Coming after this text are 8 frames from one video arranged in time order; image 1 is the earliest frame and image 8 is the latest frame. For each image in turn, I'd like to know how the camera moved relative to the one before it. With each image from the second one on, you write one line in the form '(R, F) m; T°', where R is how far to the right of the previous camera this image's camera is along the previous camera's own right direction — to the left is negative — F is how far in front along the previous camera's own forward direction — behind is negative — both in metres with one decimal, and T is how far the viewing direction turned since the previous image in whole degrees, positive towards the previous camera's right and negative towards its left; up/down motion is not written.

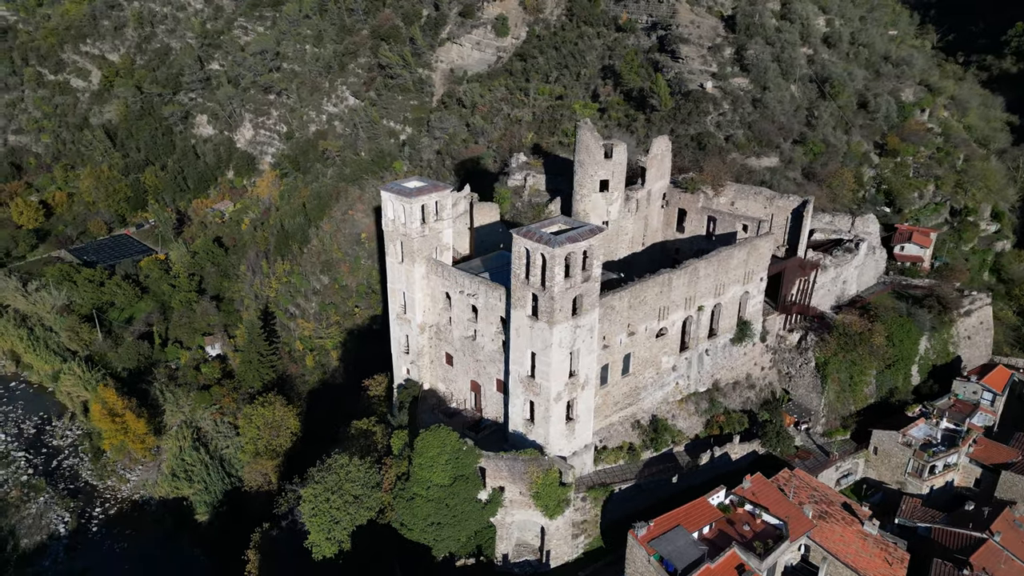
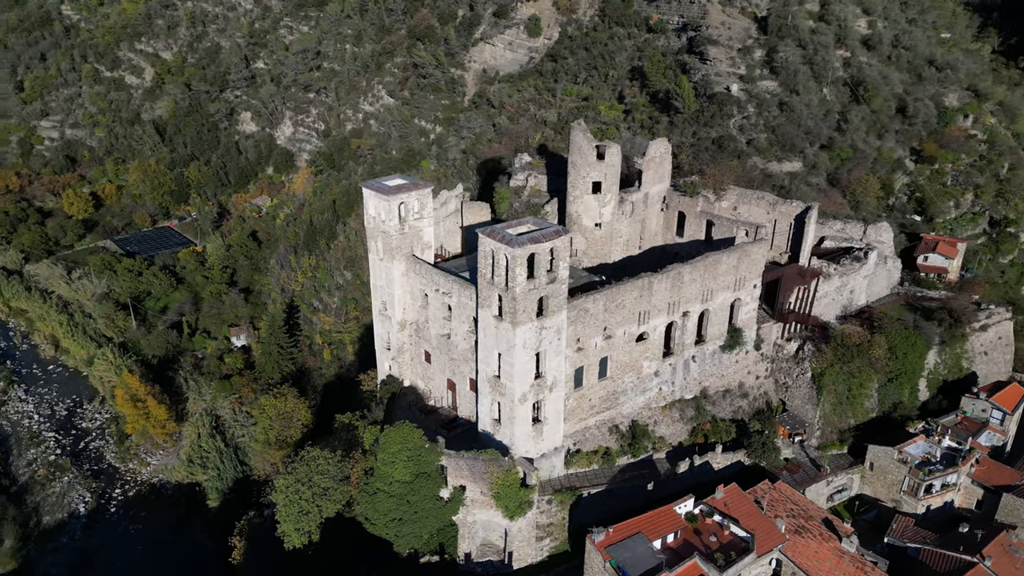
(+2.9, +0.1) m; -4°
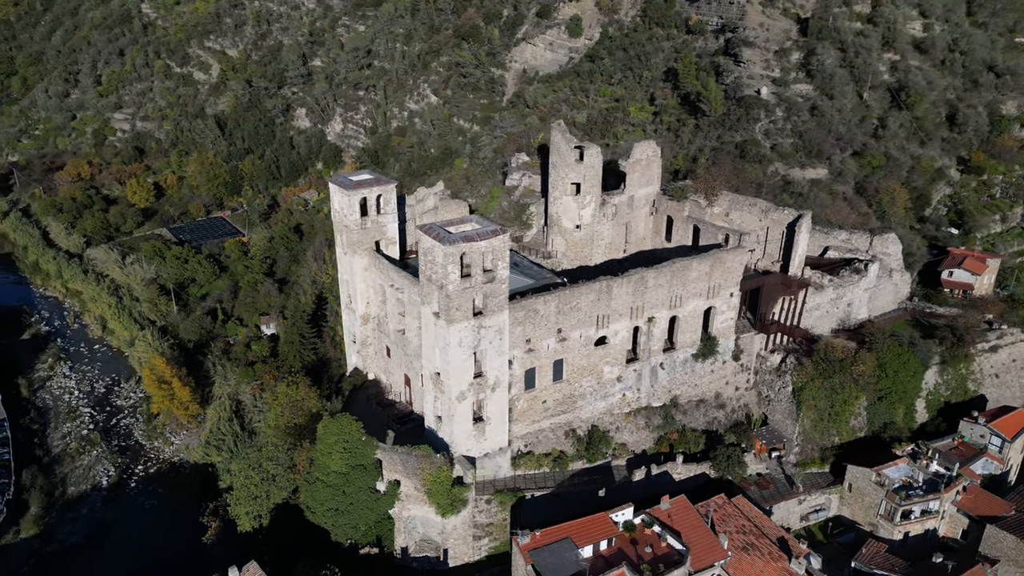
(+4.5, +0.2) m; -5°
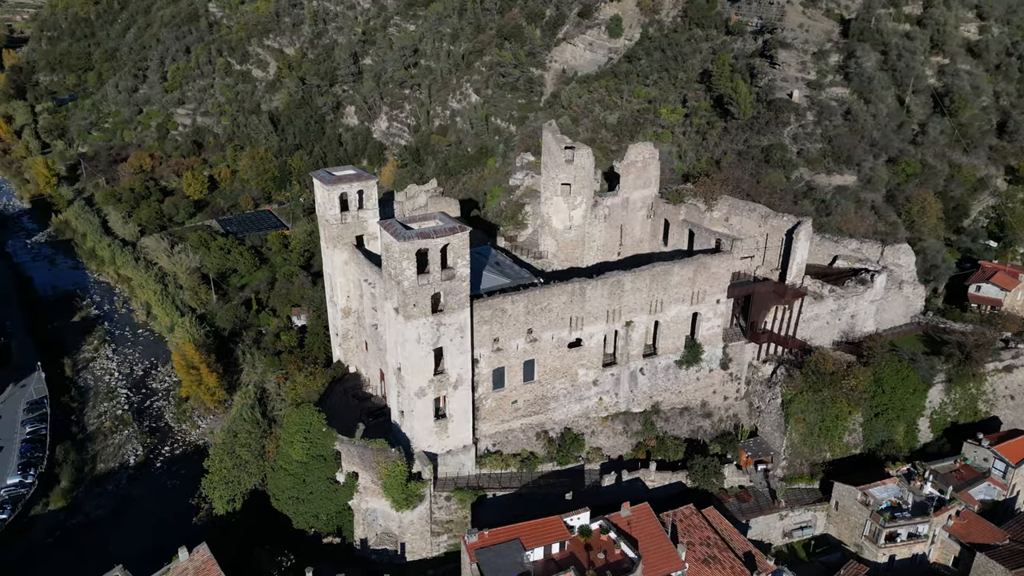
(+3.5, +0.2) m; -5°
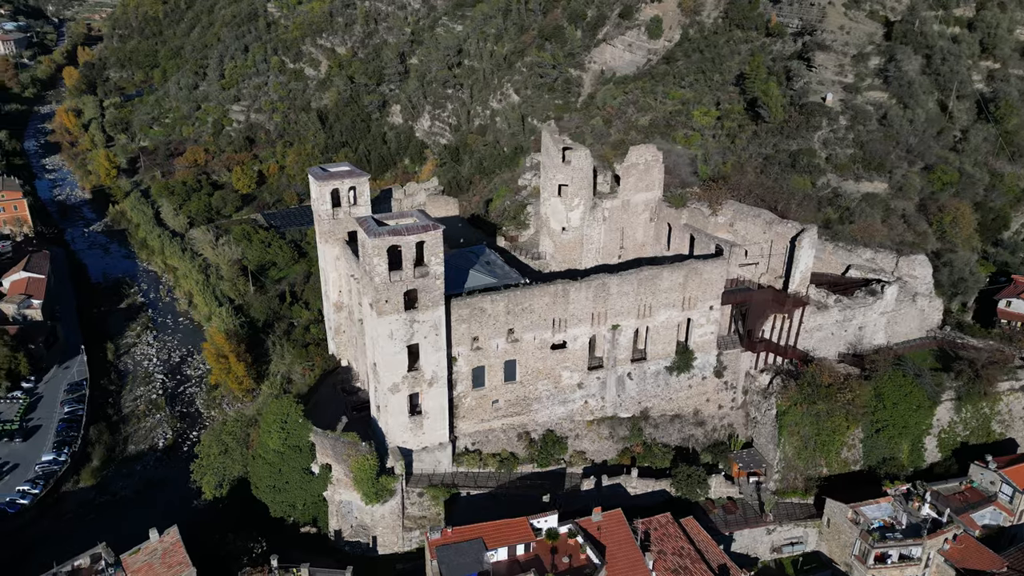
(+2.8, +0.1) m; -4°
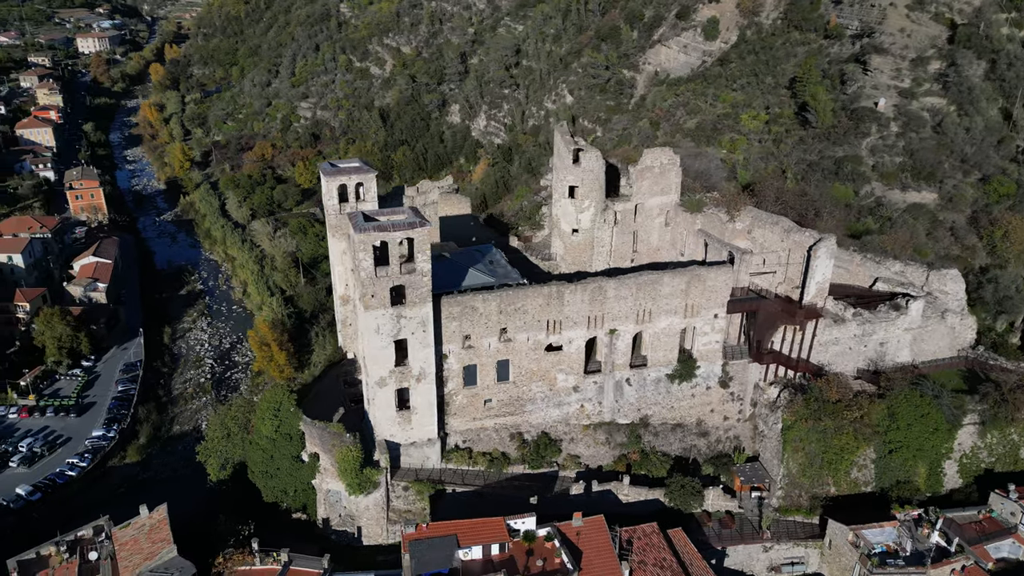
(+2.9, +0.1) m; -5°
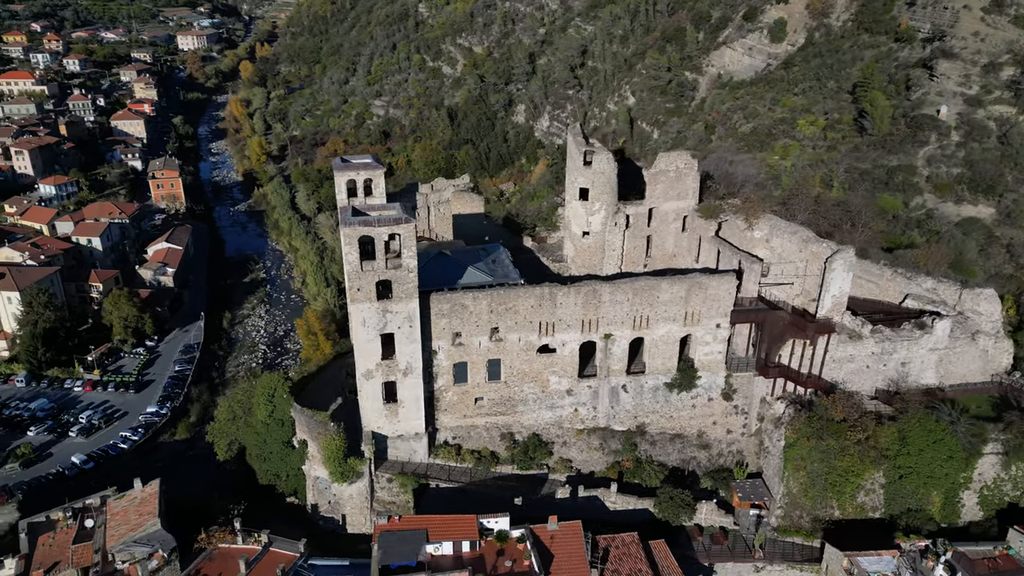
(+3.3, +0.2) m; -6°
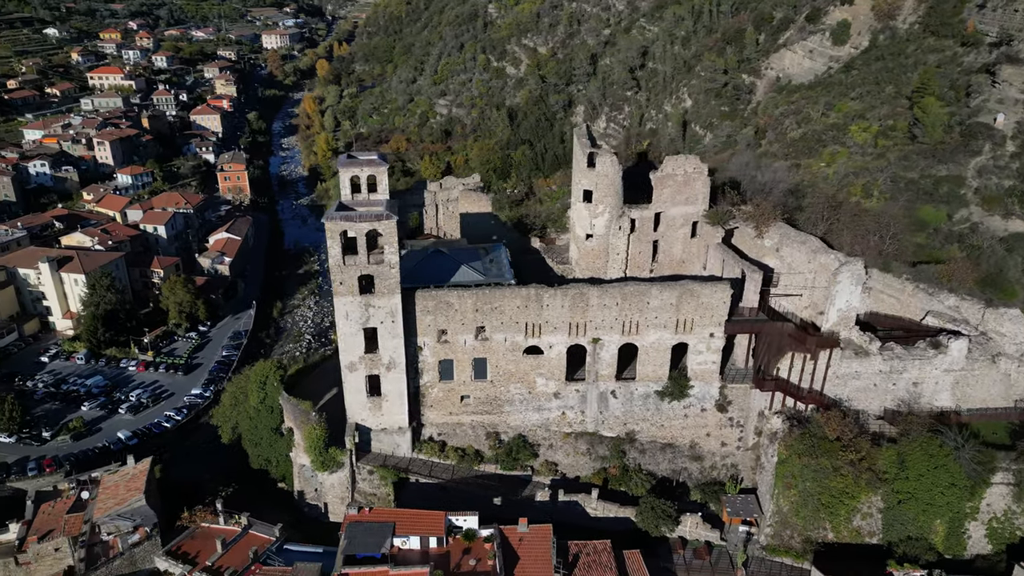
(+3.3, +0.2) m; -5°
